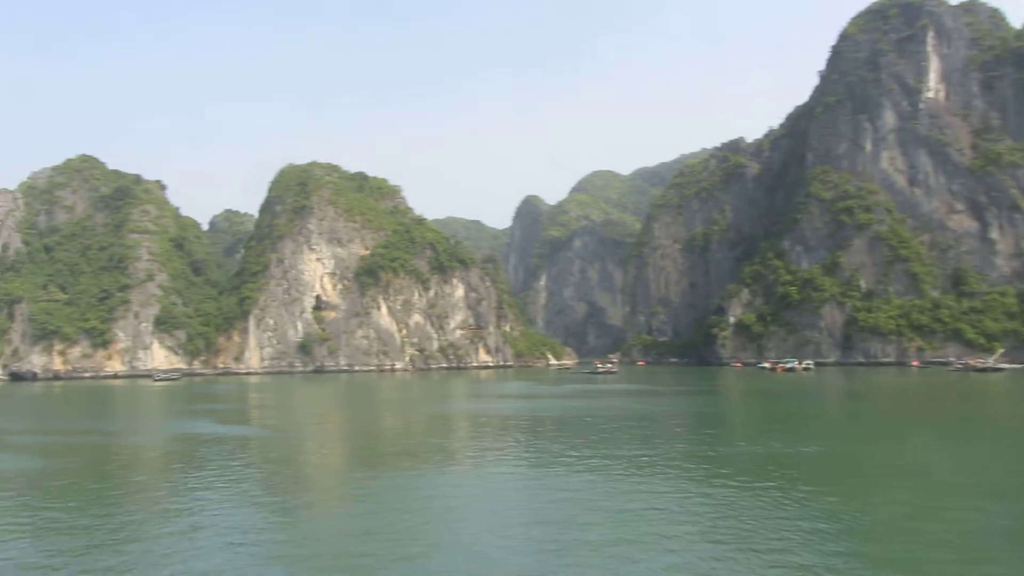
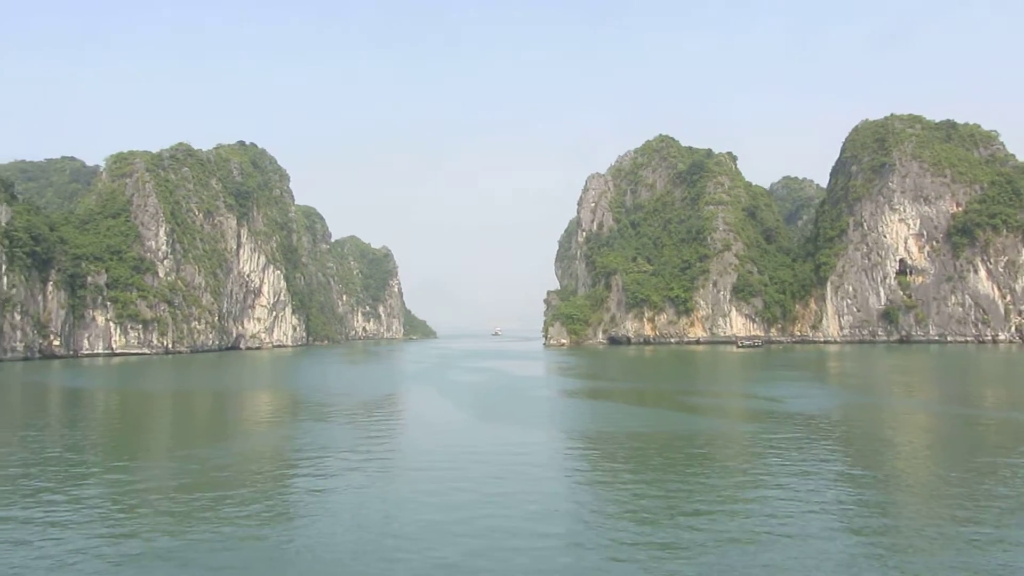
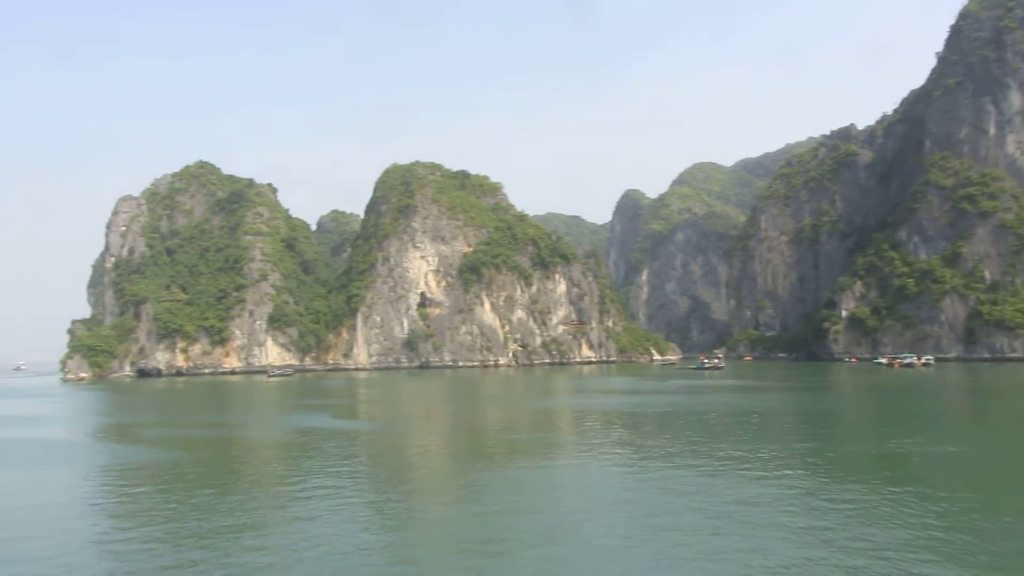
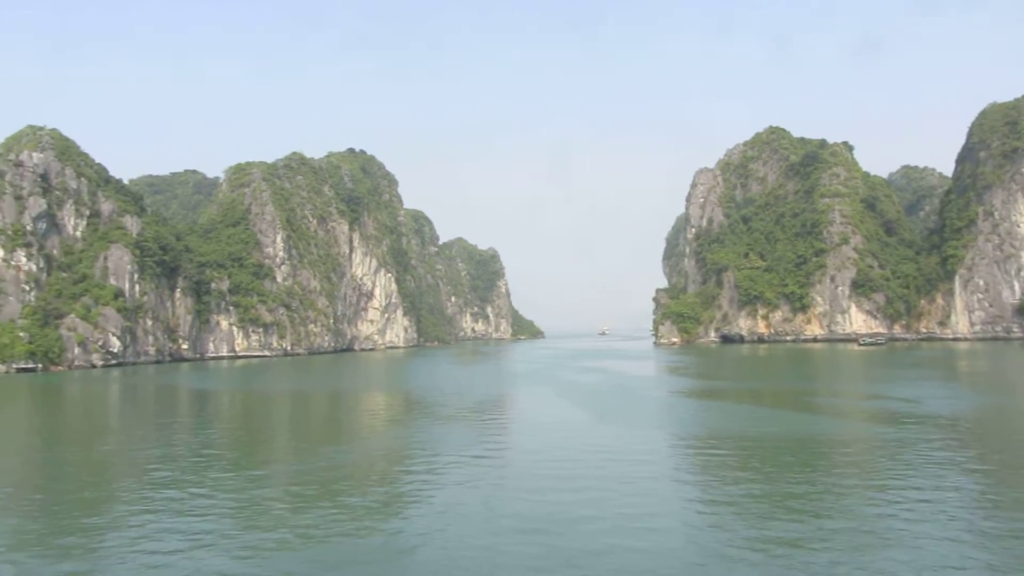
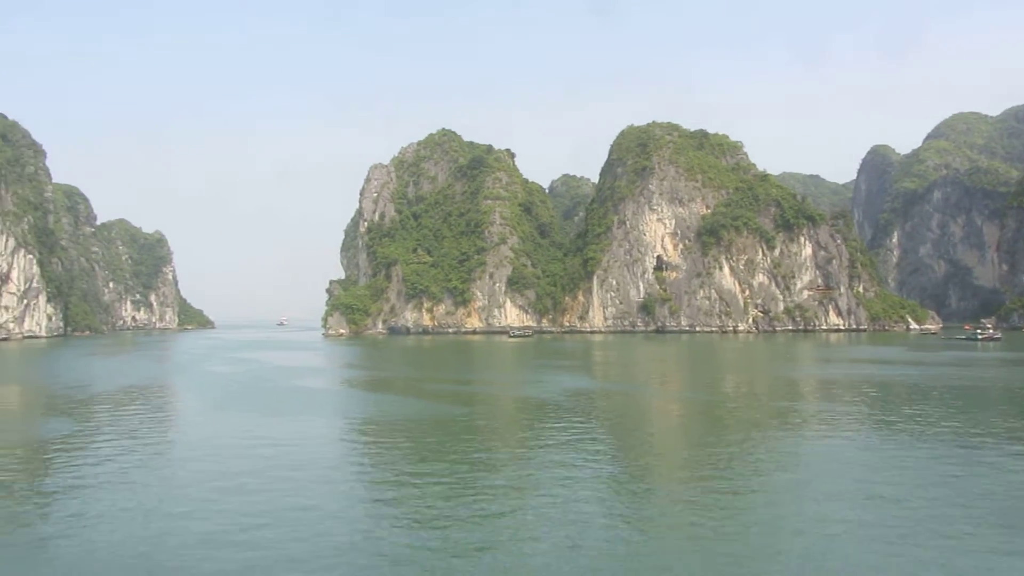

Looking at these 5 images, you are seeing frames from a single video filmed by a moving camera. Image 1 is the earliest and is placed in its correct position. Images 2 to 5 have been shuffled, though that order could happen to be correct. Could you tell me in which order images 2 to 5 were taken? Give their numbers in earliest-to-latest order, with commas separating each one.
3, 5, 2, 4
